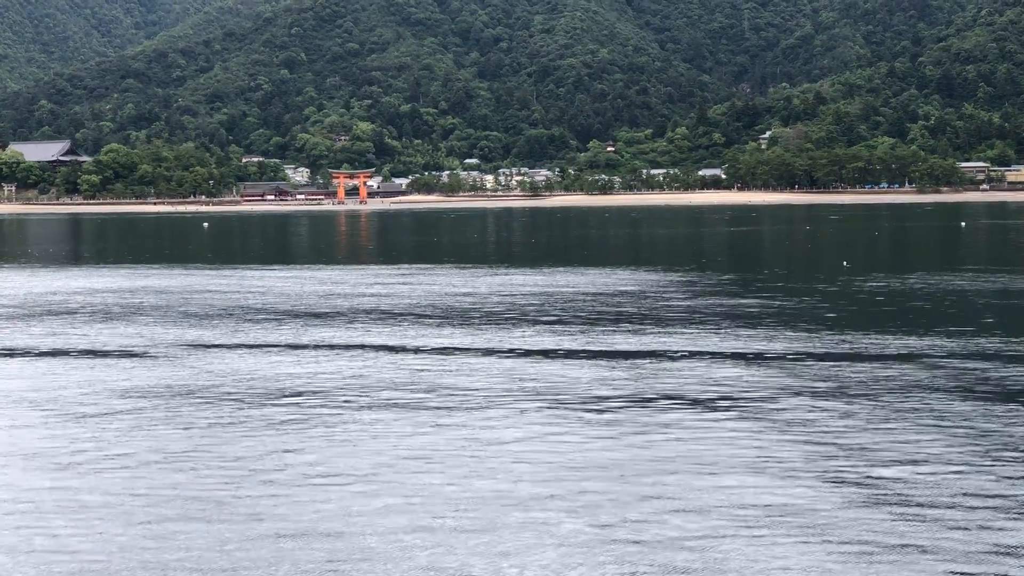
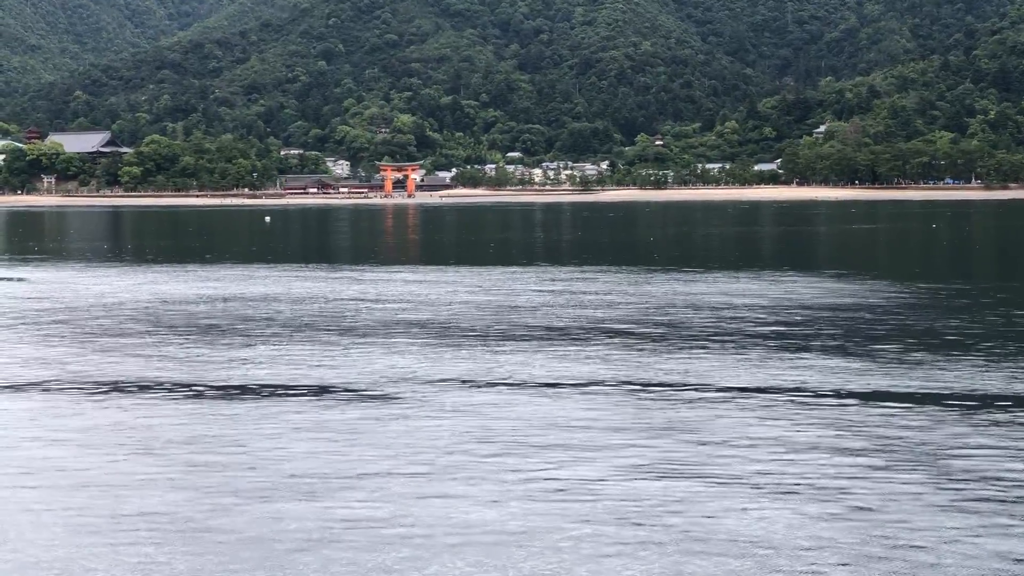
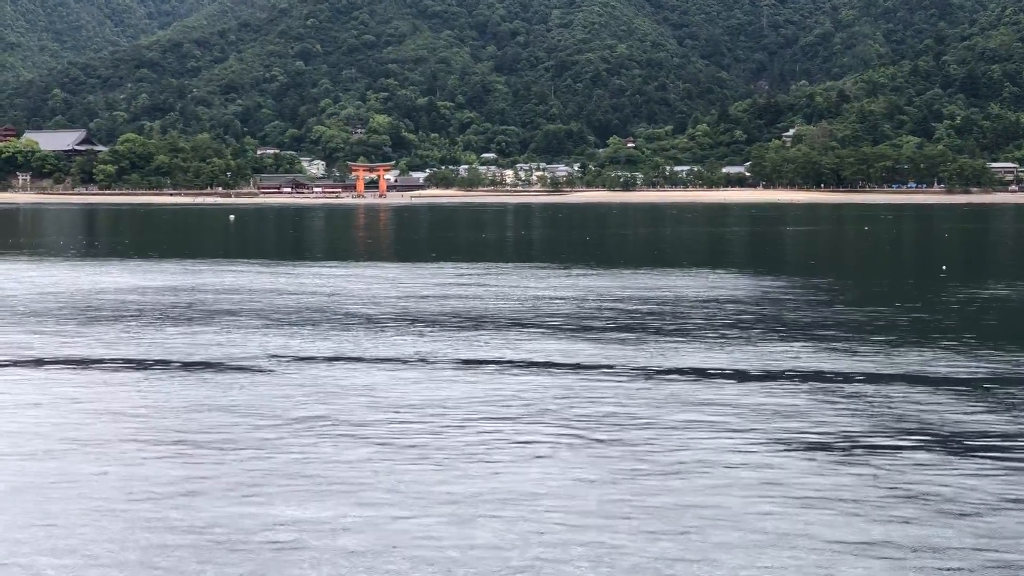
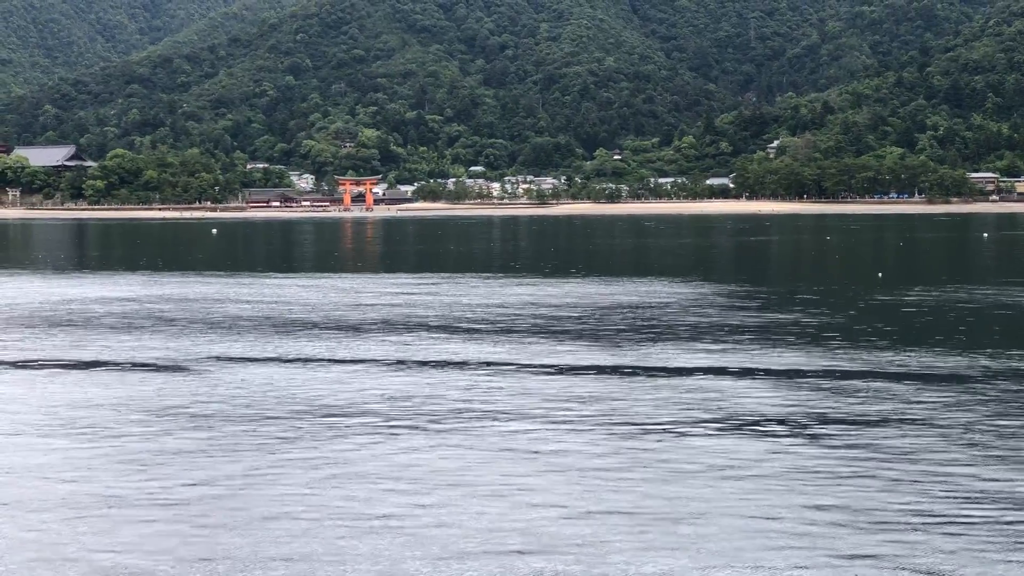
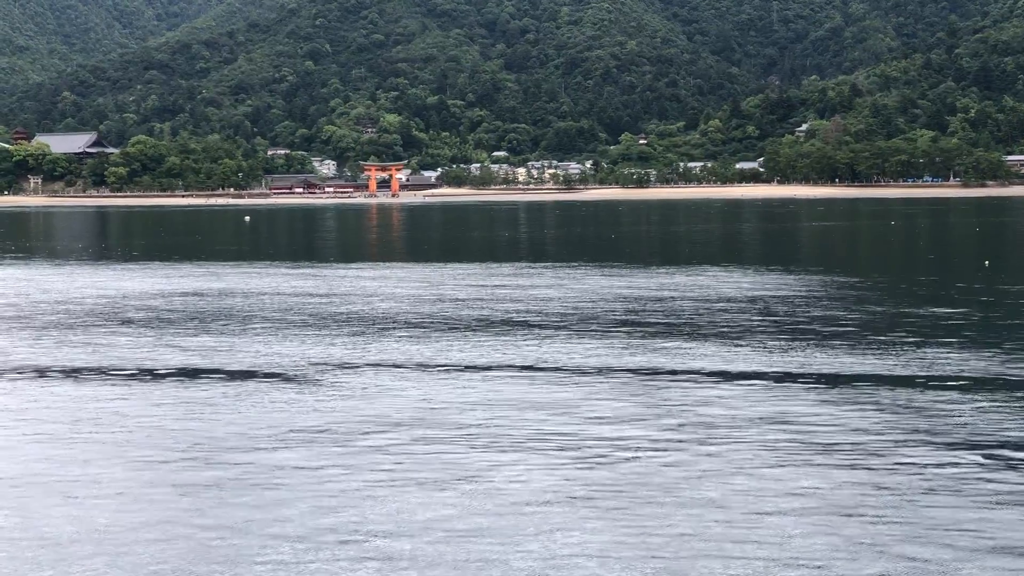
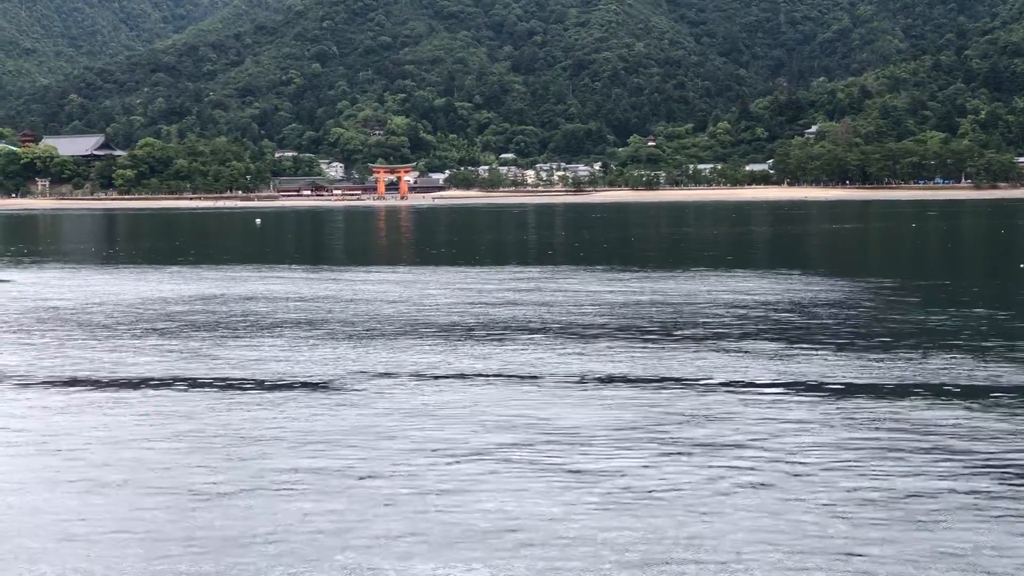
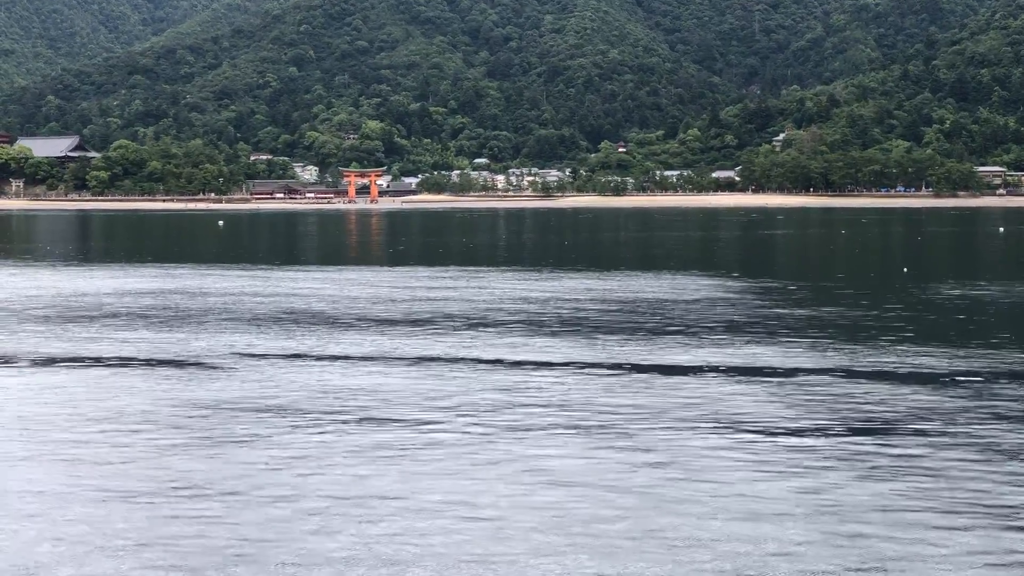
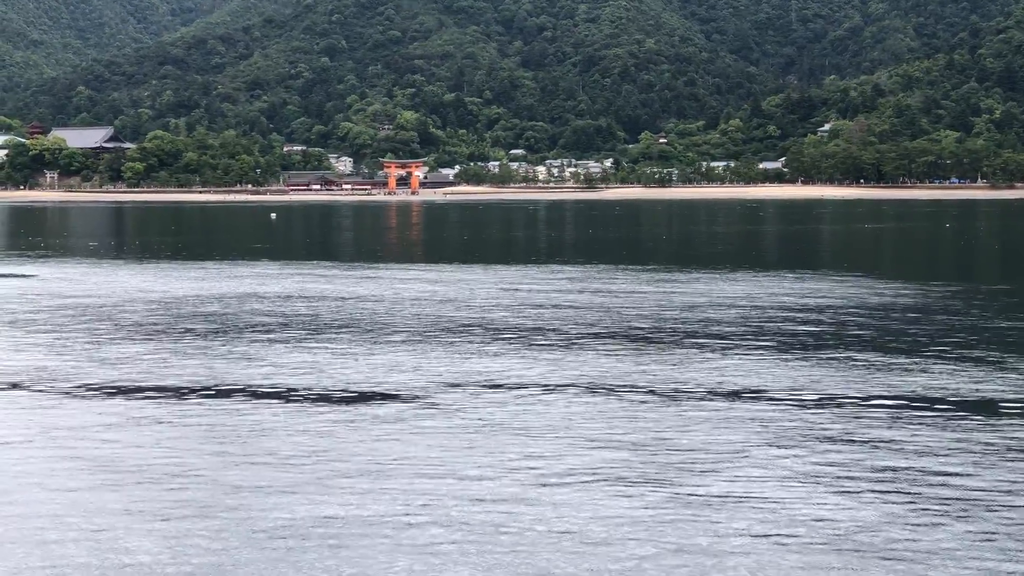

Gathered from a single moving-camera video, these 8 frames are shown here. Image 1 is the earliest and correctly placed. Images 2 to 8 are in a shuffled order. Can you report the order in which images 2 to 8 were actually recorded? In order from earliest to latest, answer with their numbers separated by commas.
4, 7, 3, 5, 6, 2, 8
